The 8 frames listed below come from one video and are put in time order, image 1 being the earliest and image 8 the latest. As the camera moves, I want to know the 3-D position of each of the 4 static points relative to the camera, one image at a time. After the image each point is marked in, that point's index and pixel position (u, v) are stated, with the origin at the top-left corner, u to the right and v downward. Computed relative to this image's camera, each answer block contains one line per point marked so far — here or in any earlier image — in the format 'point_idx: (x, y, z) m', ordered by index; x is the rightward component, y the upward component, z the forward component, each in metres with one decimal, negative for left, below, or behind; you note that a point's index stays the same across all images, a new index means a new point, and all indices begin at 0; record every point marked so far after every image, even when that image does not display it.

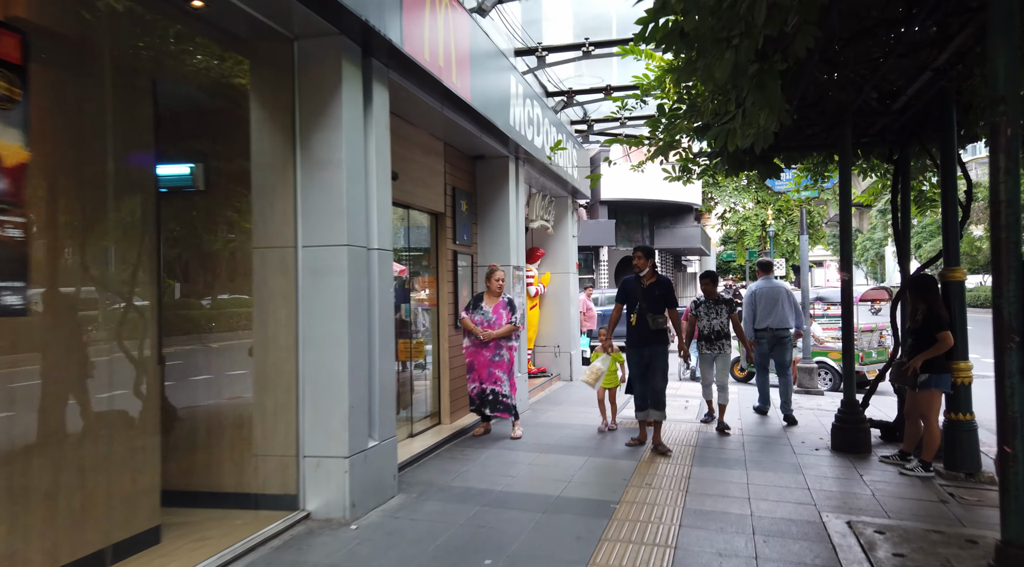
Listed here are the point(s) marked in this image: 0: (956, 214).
0: (+3.8, +0.6, +6.3) m
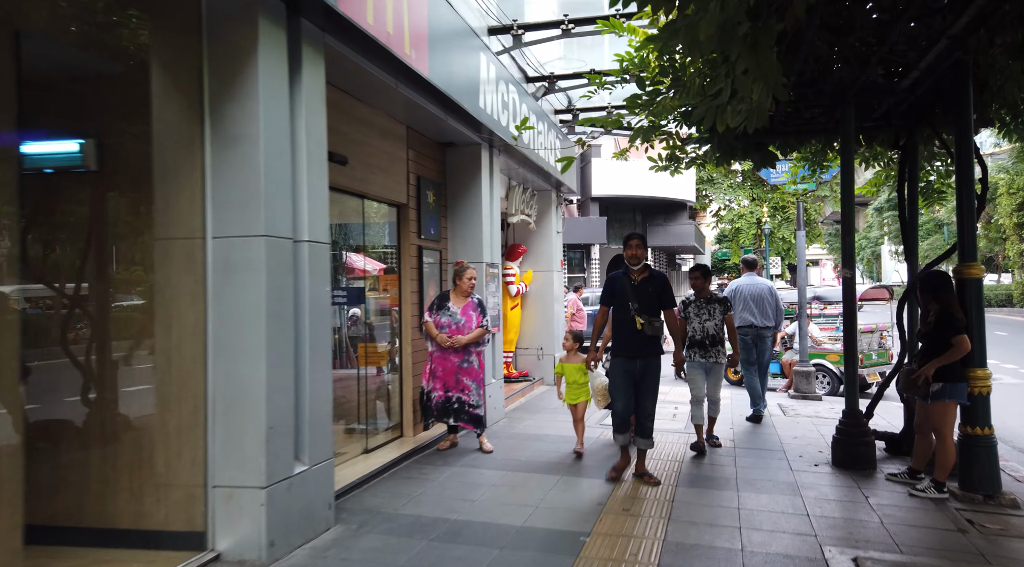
0: (+3.5, +0.6, +5.7) m
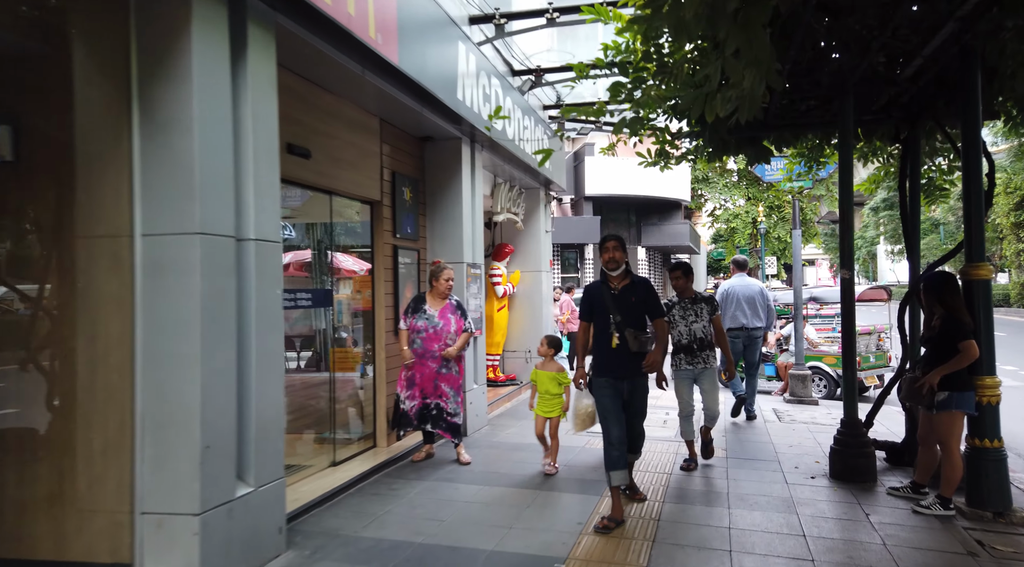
0: (+3.3, +0.6, +5.3) m
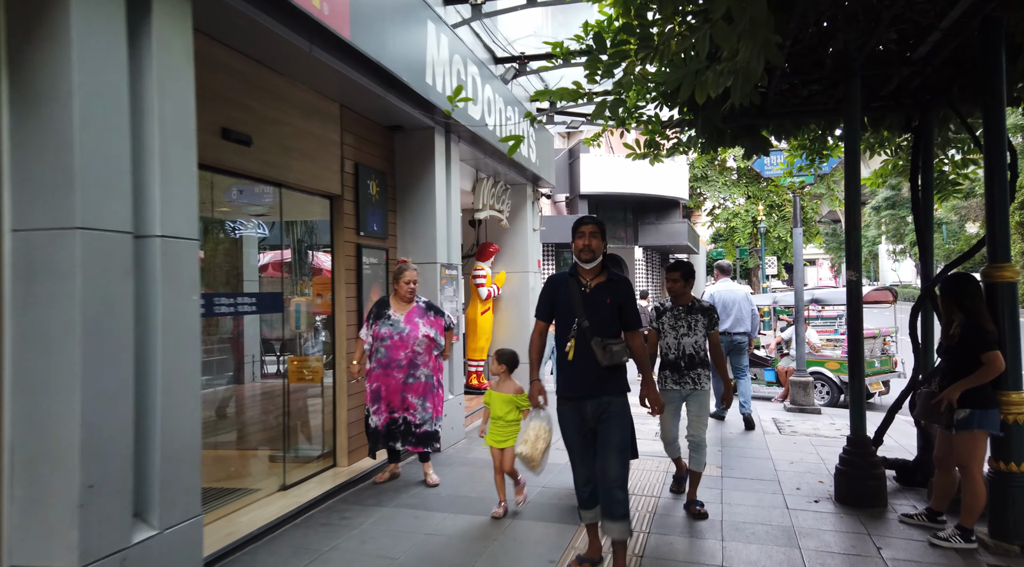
0: (+3.1, +0.6, +4.7) m
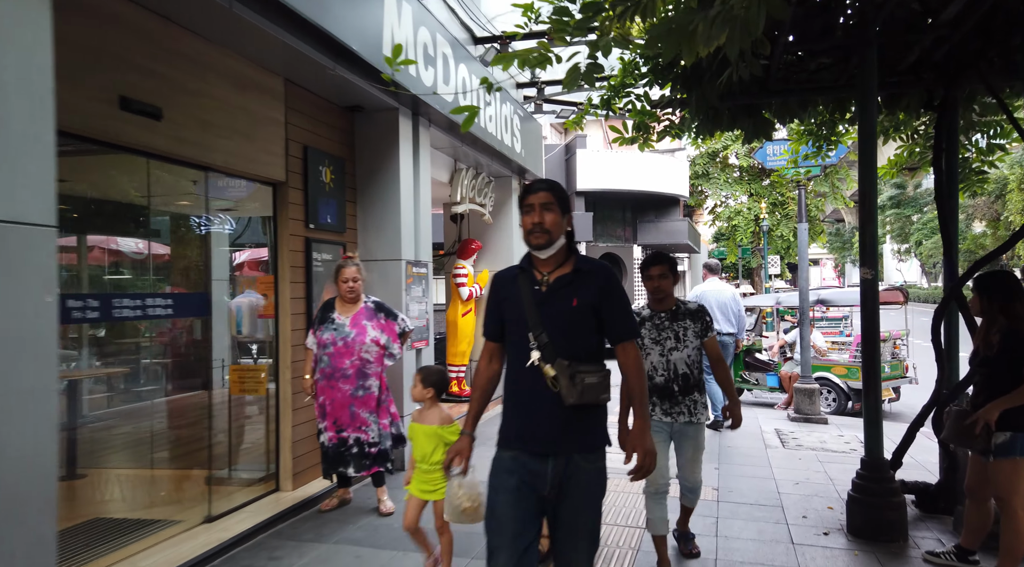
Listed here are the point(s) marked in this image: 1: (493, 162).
0: (+2.9, +0.6, +4.0) m
1: (-0.2, +1.5, +9.5) m
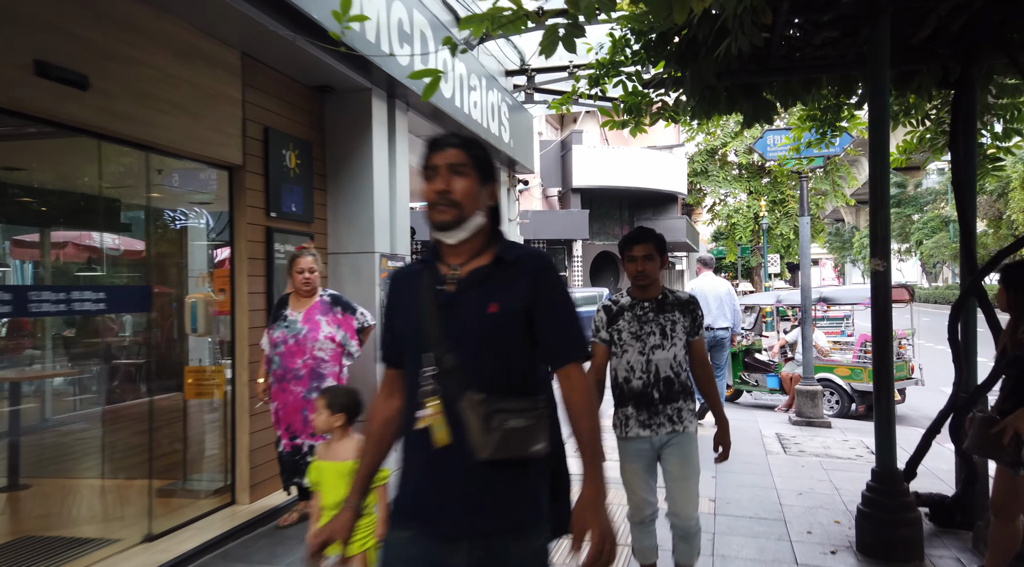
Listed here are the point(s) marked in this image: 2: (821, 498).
0: (+2.7, +0.6, +3.6) m
1: (-0.4, +1.6, +9.0) m
2: (+2.3, -1.6, +5.5) m
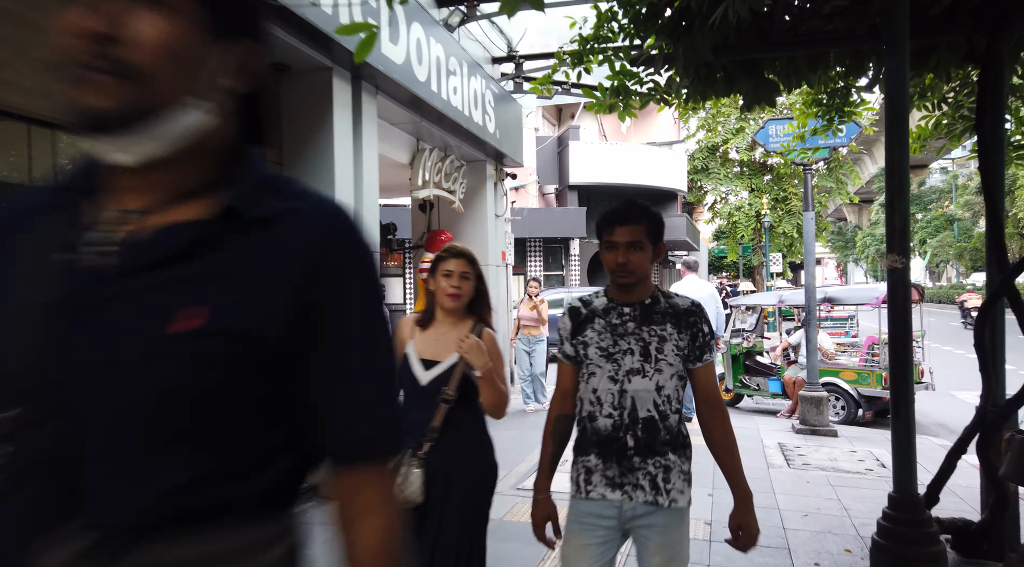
0: (+2.5, +0.6, +3.0) m
1: (-0.6, +1.6, +8.5) m
2: (+2.1, -1.6, +4.9) m
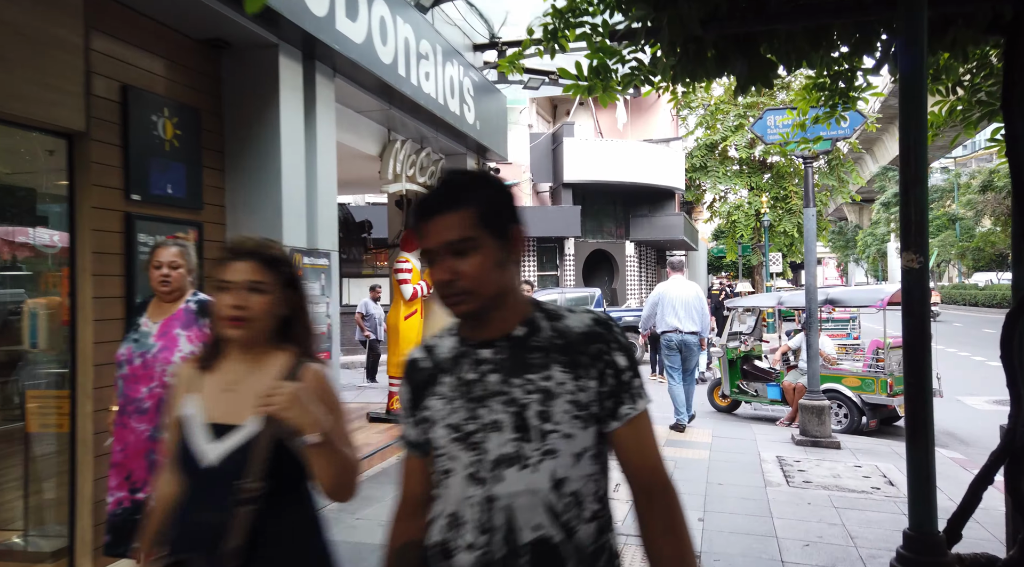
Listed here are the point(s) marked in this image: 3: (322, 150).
0: (+2.3, +0.6, +2.5) m
1: (-0.8, +1.6, +8.0) m
2: (+1.9, -1.6, +4.4) m
3: (-1.3, +0.9, +5.2) m
